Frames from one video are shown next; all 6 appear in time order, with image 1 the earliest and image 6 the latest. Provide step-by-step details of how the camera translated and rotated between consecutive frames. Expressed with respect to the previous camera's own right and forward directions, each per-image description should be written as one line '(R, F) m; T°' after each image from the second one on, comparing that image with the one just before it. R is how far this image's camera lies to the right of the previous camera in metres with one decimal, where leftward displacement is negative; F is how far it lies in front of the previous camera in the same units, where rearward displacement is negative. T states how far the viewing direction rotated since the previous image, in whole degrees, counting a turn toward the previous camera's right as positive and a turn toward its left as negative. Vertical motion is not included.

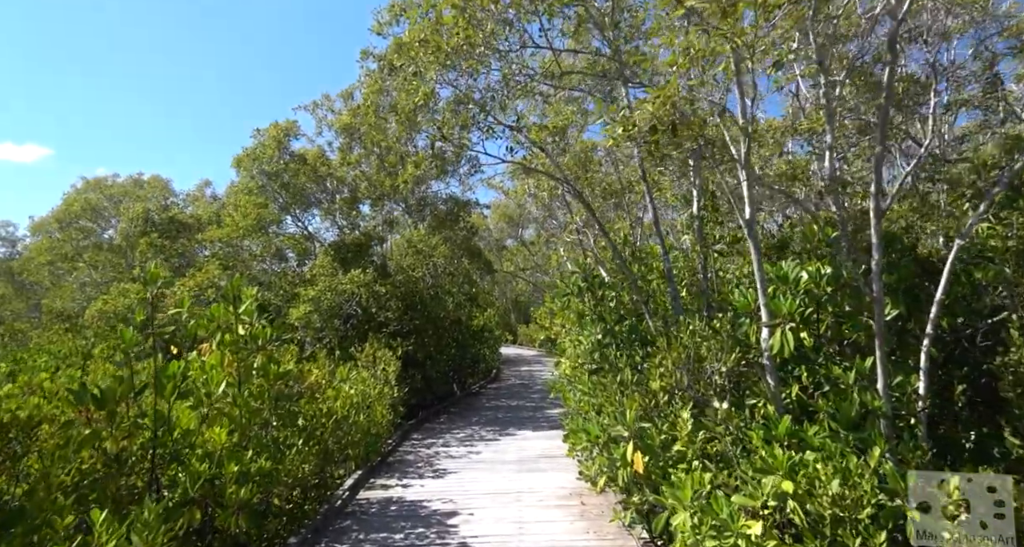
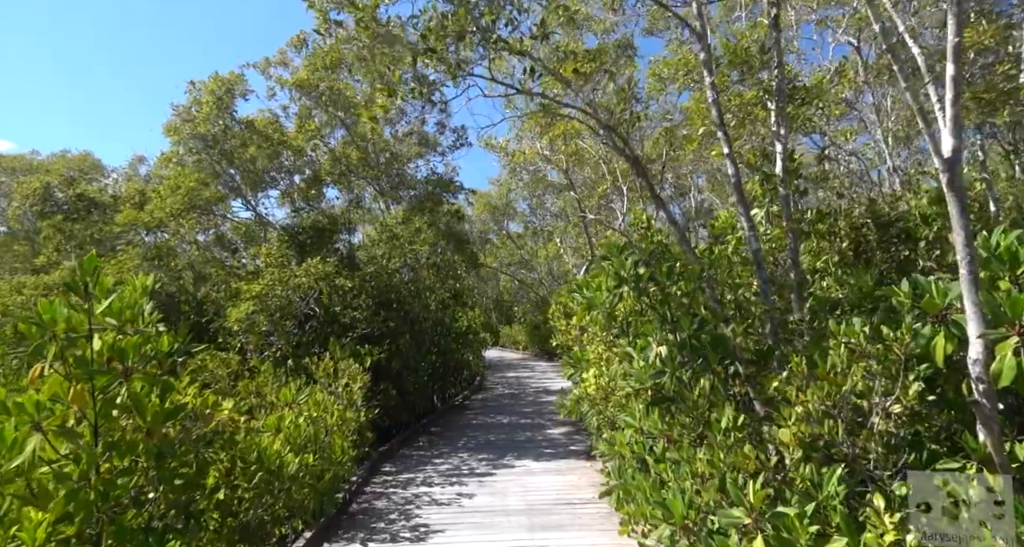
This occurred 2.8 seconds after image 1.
(-0.2, +1.6) m; +2°
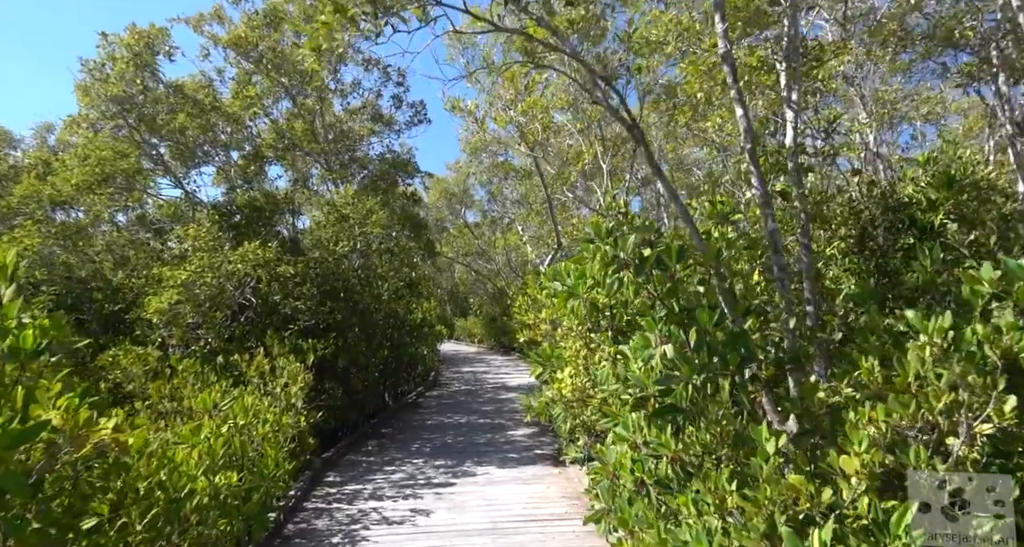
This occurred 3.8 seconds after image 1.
(-0.1, +0.6) m; +5°
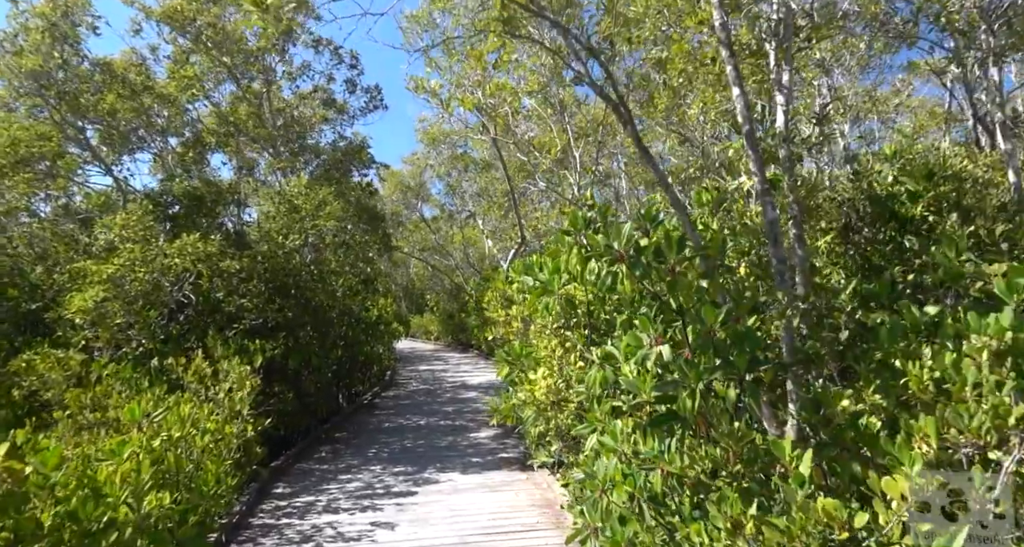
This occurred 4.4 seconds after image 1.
(-0.1, +0.3) m; +4°
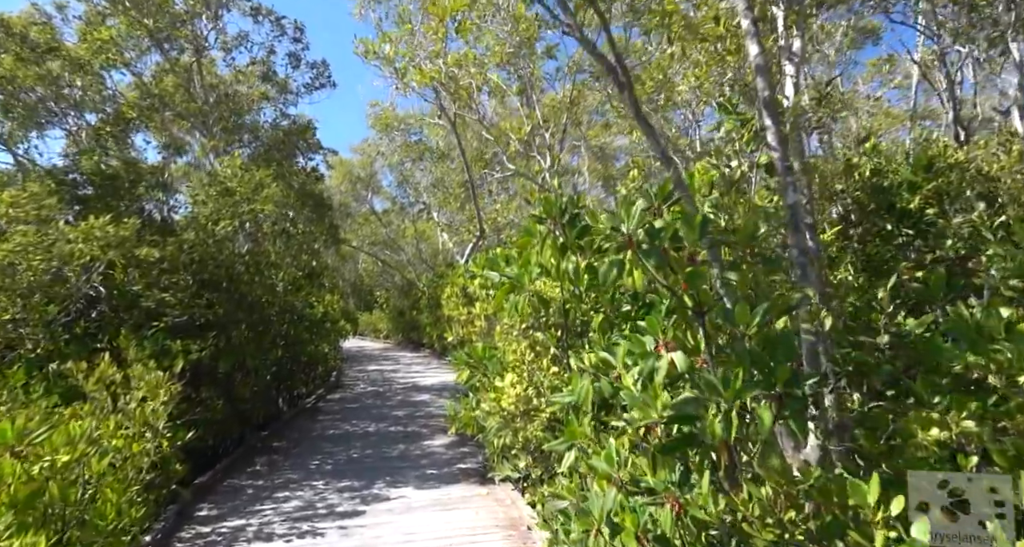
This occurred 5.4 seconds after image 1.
(-0.1, +0.5) m; +5°
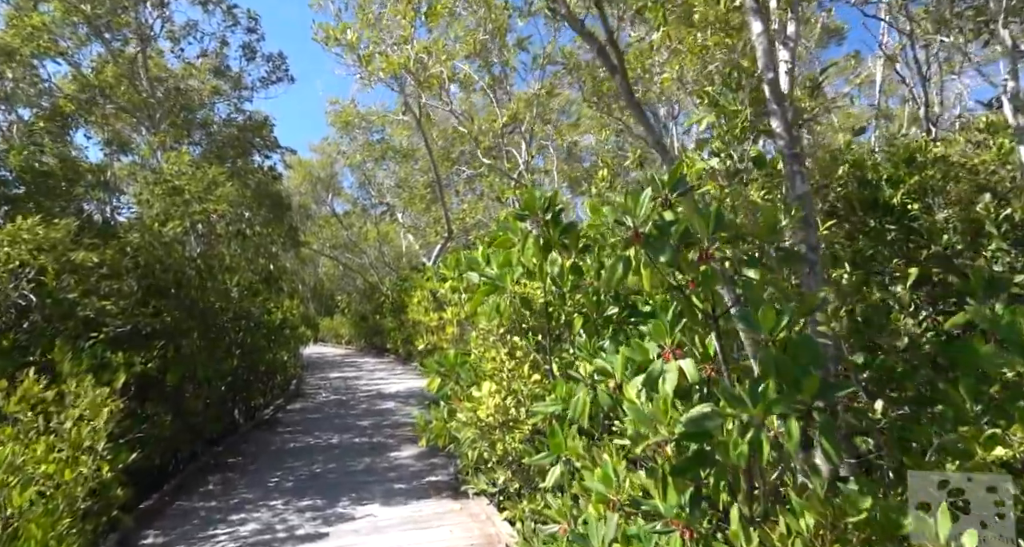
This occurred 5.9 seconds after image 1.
(-0.1, +0.2) m; +4°
